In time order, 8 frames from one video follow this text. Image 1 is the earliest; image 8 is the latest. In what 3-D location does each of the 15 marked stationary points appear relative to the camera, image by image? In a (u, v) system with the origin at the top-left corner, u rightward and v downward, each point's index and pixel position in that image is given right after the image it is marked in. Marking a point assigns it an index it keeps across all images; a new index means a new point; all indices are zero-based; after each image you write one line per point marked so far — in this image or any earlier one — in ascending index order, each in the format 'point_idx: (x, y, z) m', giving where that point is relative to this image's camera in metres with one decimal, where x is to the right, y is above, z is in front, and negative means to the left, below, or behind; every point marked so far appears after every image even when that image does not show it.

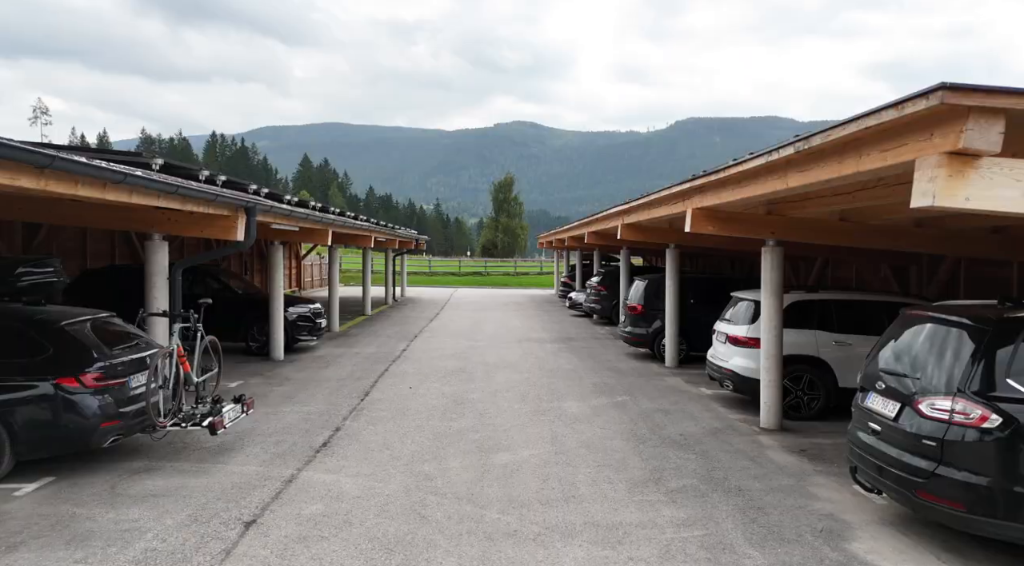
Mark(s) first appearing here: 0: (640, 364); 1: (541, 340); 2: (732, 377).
0: (+2.4, -1.6, +12.4) m
1: (+0.7, -1.4, +15.5) m
2: (+2.9, -1.2, +8.6) m
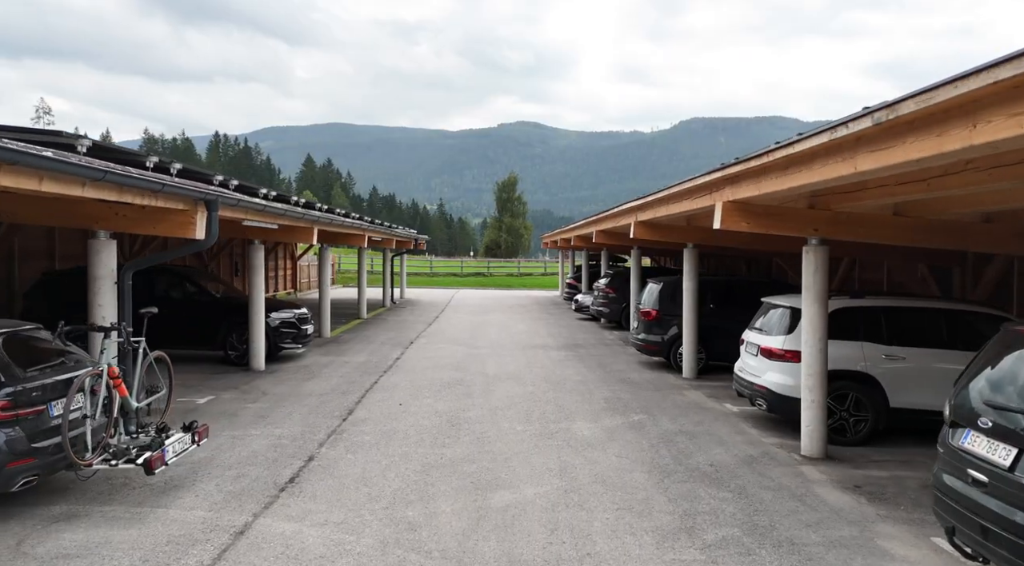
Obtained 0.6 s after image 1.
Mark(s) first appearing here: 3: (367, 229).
0: (+2.5, -1.6, +11.3) m
1: (+0.7, -1.4, +14.5) m
2: (+2.9, -1.3, +7.5) m
3: (-3.7, +1.4, +16.7) m
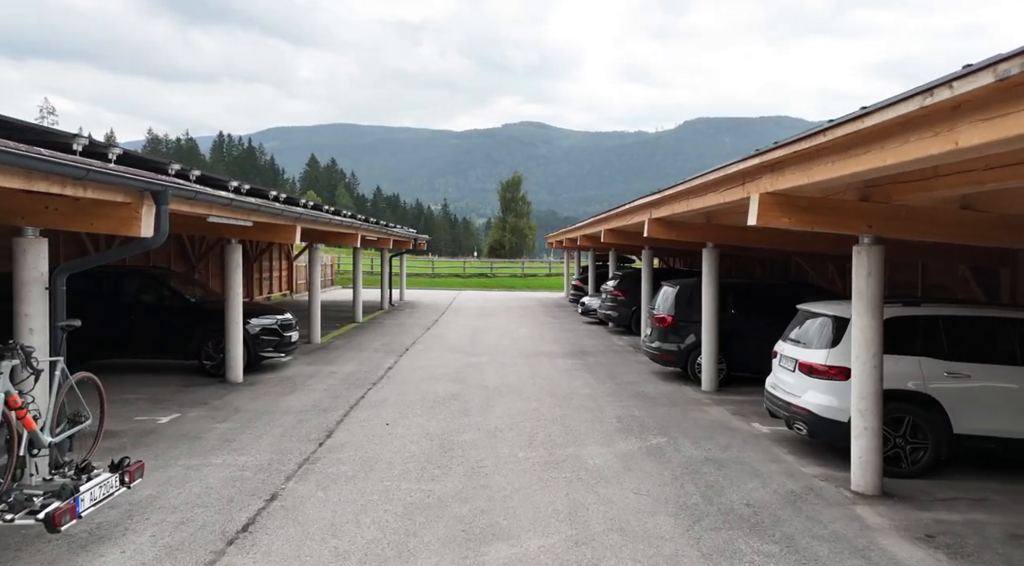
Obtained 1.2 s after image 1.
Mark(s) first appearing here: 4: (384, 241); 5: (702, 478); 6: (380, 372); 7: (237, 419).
0: (+2.5, -1.7, +10.3) m
1: (+0.8, -1.5, +13.5) m
2: (+2.9, -1.4, +6.5) m
3: (-3.6, +1.3, +15.8) m
4: (-3.9, +1.3, +19.8) m
5: (+1.8, -1.8, +6.1) m
6: (-2.2, -1.5, +11.0) m
7: (-3.3, -1.6, +7.9) m
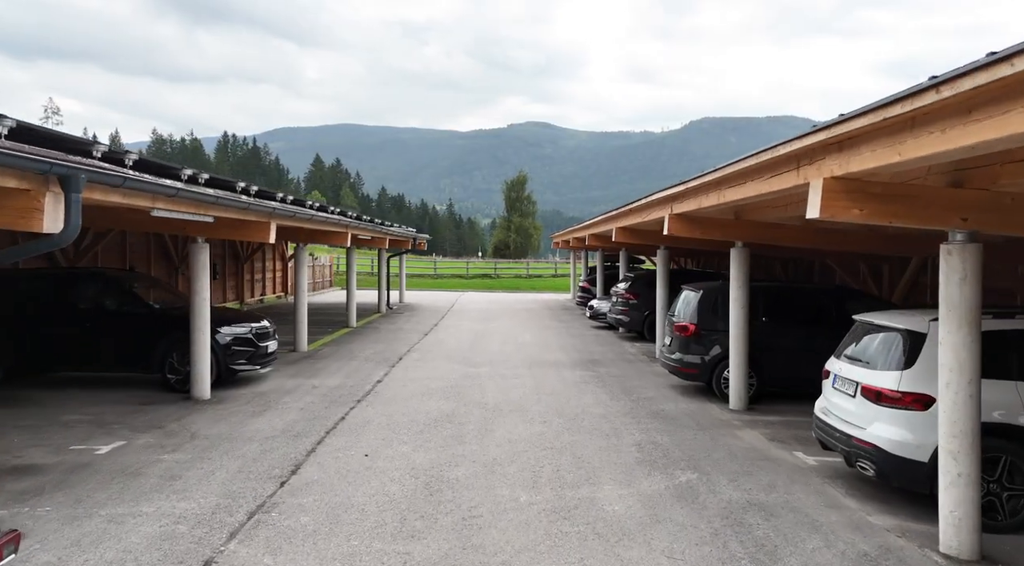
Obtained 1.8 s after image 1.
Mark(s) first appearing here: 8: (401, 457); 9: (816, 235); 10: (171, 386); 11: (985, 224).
0: (+2.5, -1.7, +9.1) m
1: (+0.9, -1.5, +12.3) m
2: (+2.9, -1.4, +5.3) m
3: (-3.6, +1.3, +14.6) m
4: (-3.8, +1.2, +18.7) m
5: (+1.8, -1.9, +4.9) m
6: (-2.2, -1.6, +9.9) m
7: (-3.3, -1.7, +6.7) m
8: (-1.1, -1.7, +6.5) m
9: (+4.3, +0.7, +9.2) m
10: (-4.7, -1.4, +9.1) m
11: (+3.3, +0.4, +4.6) m
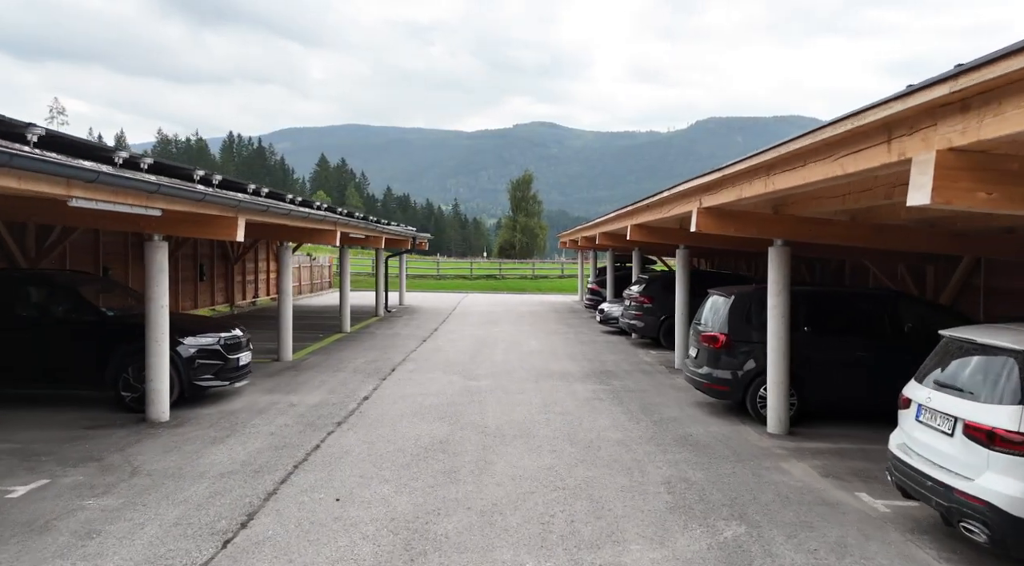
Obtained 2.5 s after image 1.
0: (+2.6, -1.8, +7.9) m
1: (+0.9, -1.6, +11.1) m
2: (+3.0, -1.5, +4.1) m
3: (-3.5, +1.2, +13.4) m
4: (-3.7, +1.2, +17.5) m
5: (+1.8, -1.9, +3.7) m
6: (-2.1, -1.6, +8.7) m
7: (-3.2, -1.7, +5.5) m
8: (-1.1, -1.8, +5.3) m
9: (+4.3, +0.6, +8.0) m
10: (-4.7, -1.5, +8.0) m
11: (+3.3, +0.4, +3.3) m
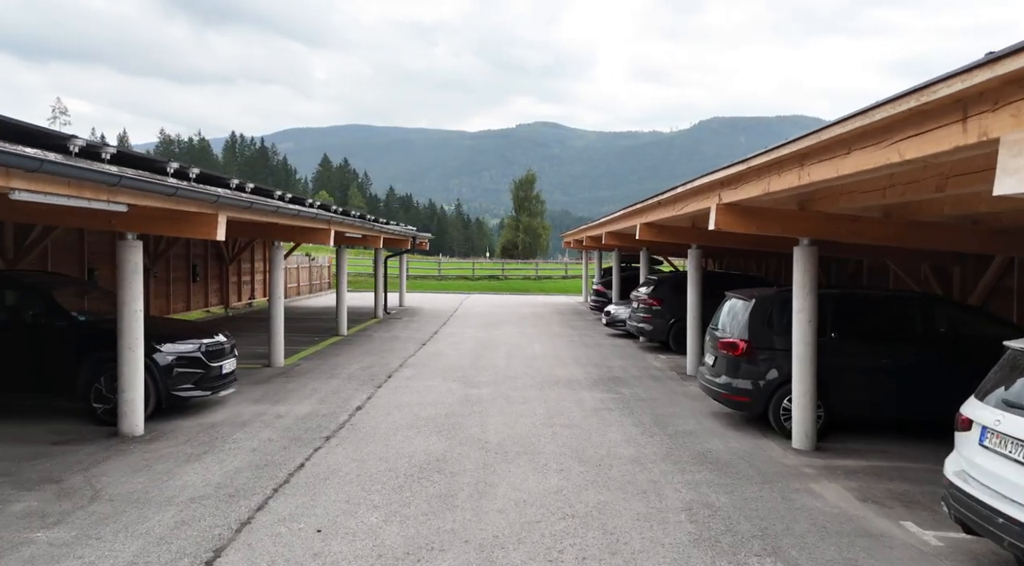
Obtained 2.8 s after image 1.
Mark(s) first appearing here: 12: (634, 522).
0: (+2.6, -1.8, +7.3) m
1: (+1.0, -1.6, +10.4) m
2: (+3.0, -1.5, +3.5) m
3: (-3.4, +1.2, +12.8) m
4: (-3.6, +1.1, +16.9) m
5: (+1.8, -1.9, +3.1) m
6: (-2.1, -1.6, +8.1) m
7: (-3.2, -1.8, +4.9) m
8: (-1.1, -1.8, +4.7) m
9: (+4.4, +0.6, +7.4) m
10: (-4.7, -1.5, +7.4) m
11: (+3.3, +0.3, +2.7) m
12: (+0.9, -1.8, +5.1) m
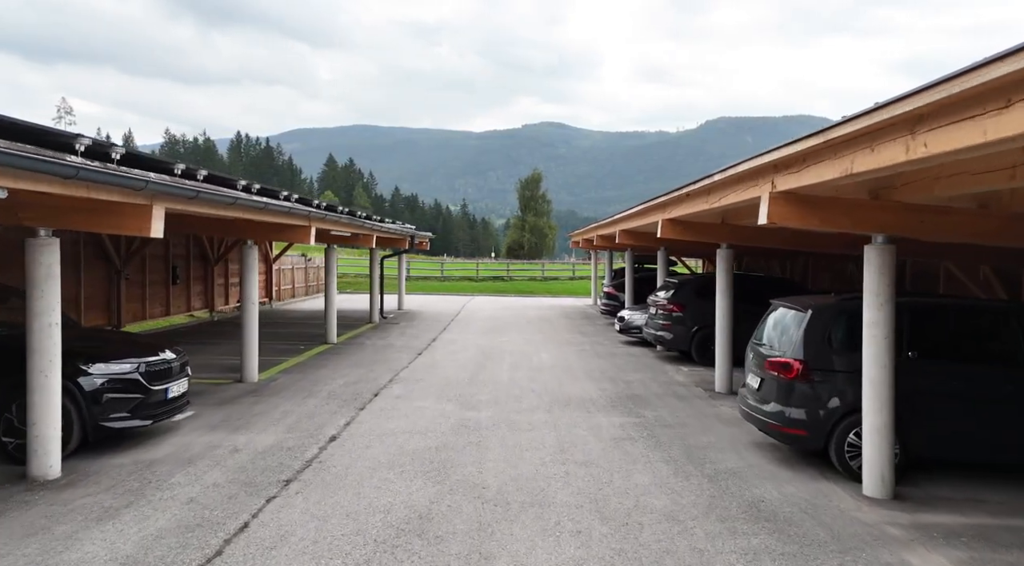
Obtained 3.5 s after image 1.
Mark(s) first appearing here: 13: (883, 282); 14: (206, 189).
0: (+2.6, -1.9, +5.9) m
1: (+1.0, -1.7, +9.0) m
2: (+3.0, -1.5, +2.0) m
3: (-3.3, +1.1, +11.5) m
4: (-3.5, +1.1, +15.6) m
5: (+1.8, -2.0, +1.6) m
6: (-2.0, -1.7, +6.7) m
7: (-3.2, -1.8, +3.6) m
8: (-1.0, -1.9, +3.3) m
9: (+4.4, +0.5, +5.9) m
10: (-4.6, -1.6, +6.0) m
11: (+3.3, +0.3, +1.3) m
12: (+0.9, -1.9, +3.7) m
13: (+3.3, 0.0, +5.8) m
14: (-3.2, +1.0, +6.9) m
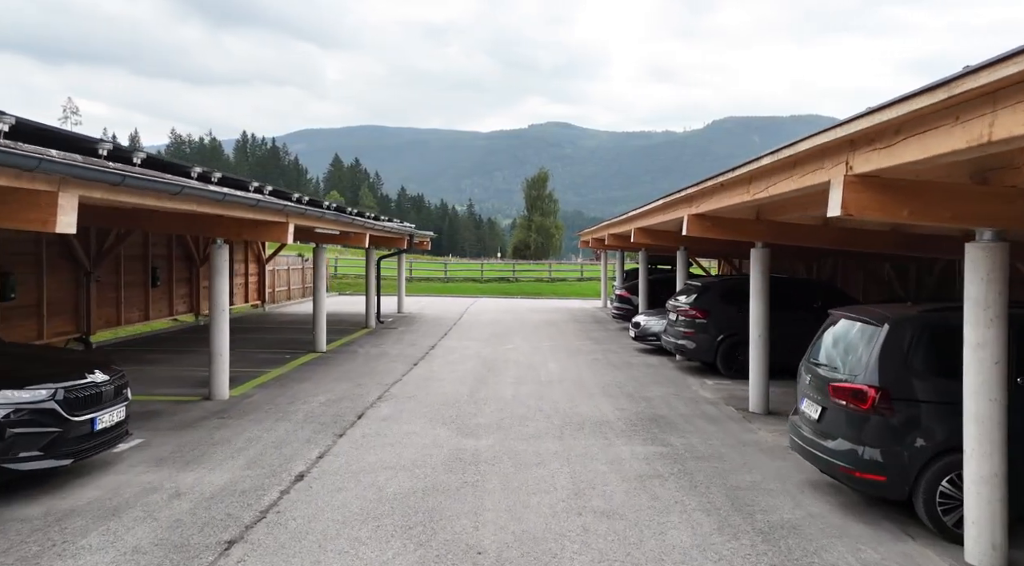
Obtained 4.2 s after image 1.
0: (+2.7, -1.9, +4.6) m
1: (+1.1, -1.8, +7.8) m
2: (+3.0, -1.6, +0.8) m
3: (-3.2, +1.1, +10.3) m
4: (-3.4, +1.0, +14.4) m
5: (+1.8, -2.1, +0.4) m
6: (-2.0, -1.8, +5.5) m
7: (-3.2, -1.9, +2.3) m
8: (-1.0, -1.9, +2.1) m
9: (+4.4, +0.5, +4.7) m
10: (-4.6, -1.6, +4.8) m
11: (+3.3, +0.2, 0.0) m
12: (+1.0, -2.0, +2.4) m
13: (+3.3, -0.1, +4.5) m
14: (-3.1, +0.9, +5.7) m
